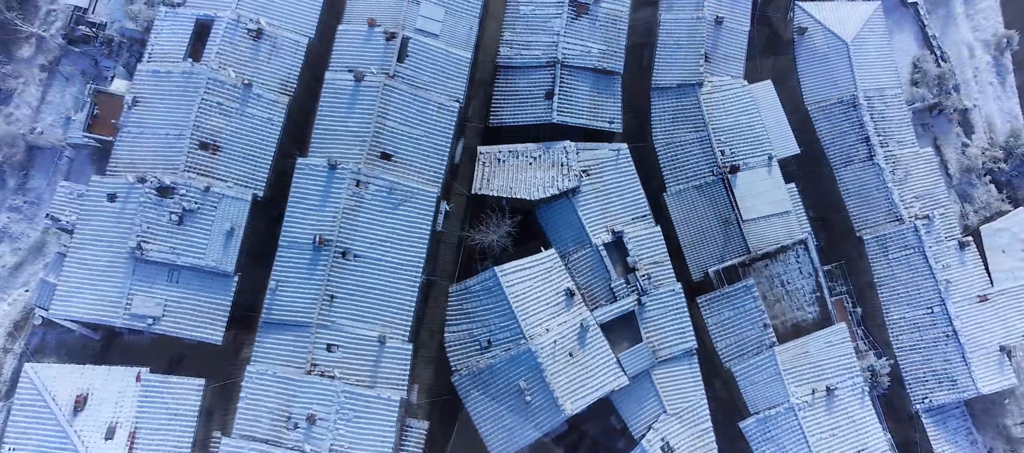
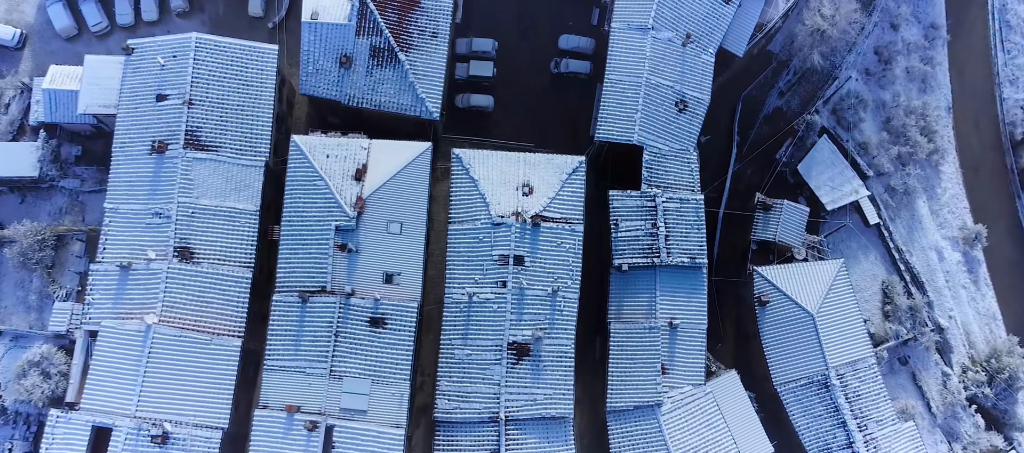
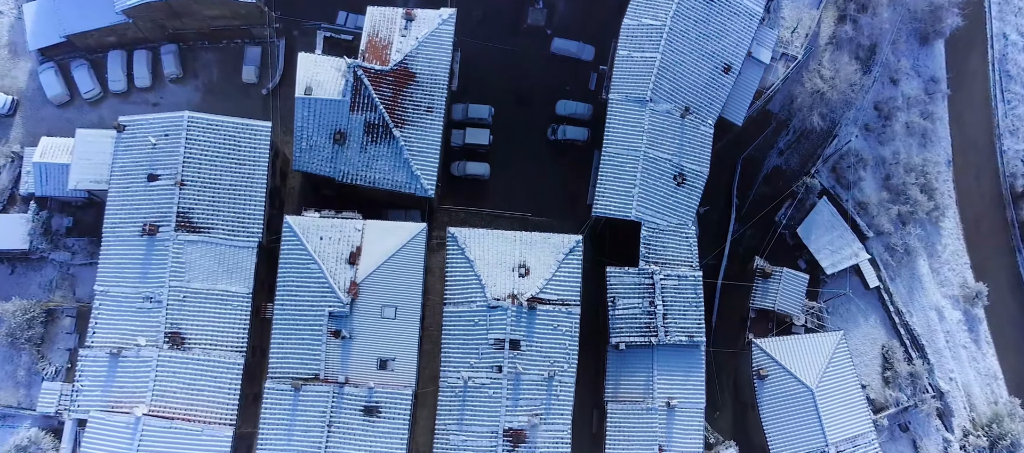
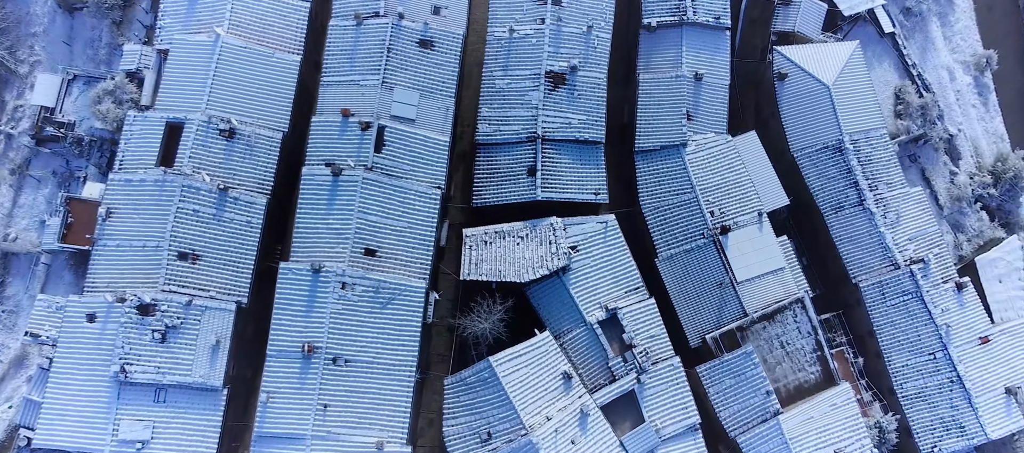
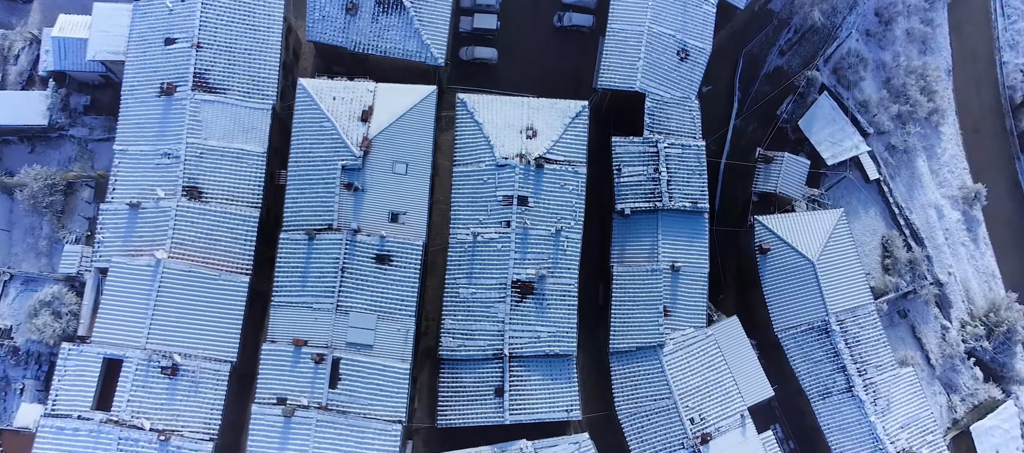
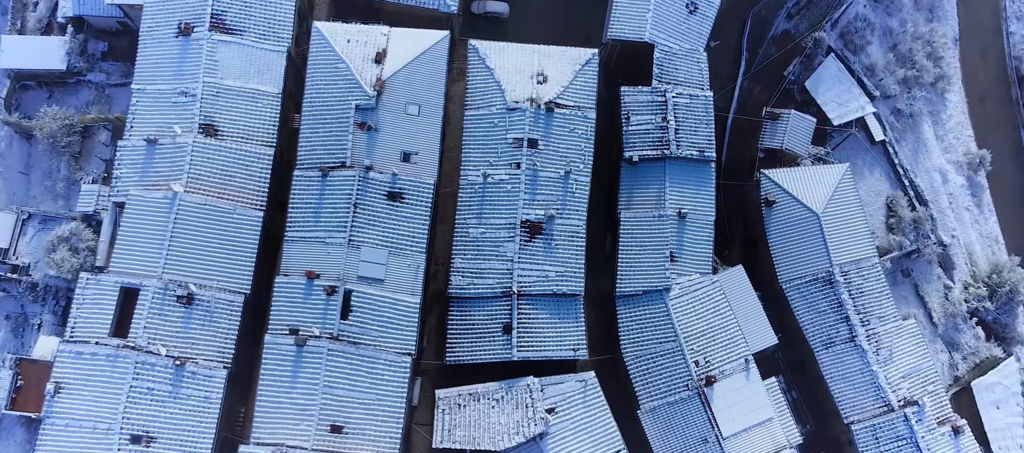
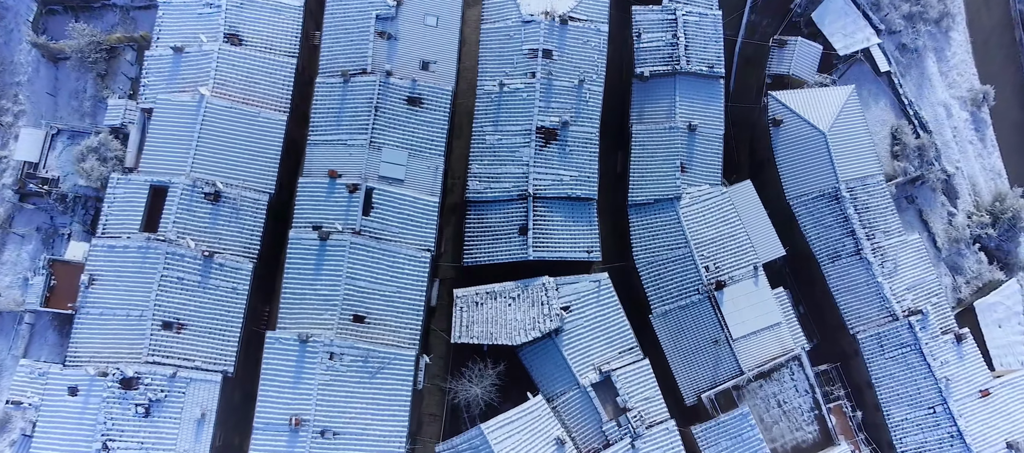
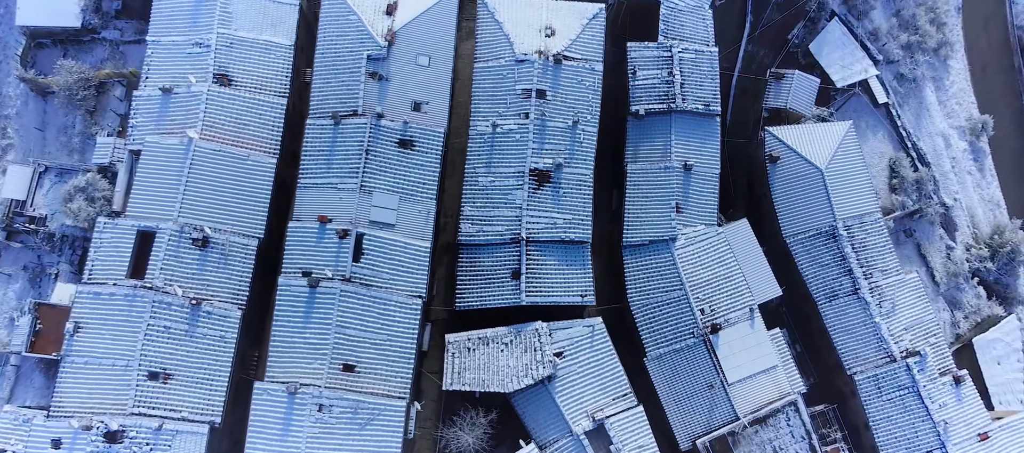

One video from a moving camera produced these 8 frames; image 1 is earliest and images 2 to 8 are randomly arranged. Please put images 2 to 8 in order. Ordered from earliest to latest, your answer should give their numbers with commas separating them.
4, 7, 8, 6, 5, 2, 3
